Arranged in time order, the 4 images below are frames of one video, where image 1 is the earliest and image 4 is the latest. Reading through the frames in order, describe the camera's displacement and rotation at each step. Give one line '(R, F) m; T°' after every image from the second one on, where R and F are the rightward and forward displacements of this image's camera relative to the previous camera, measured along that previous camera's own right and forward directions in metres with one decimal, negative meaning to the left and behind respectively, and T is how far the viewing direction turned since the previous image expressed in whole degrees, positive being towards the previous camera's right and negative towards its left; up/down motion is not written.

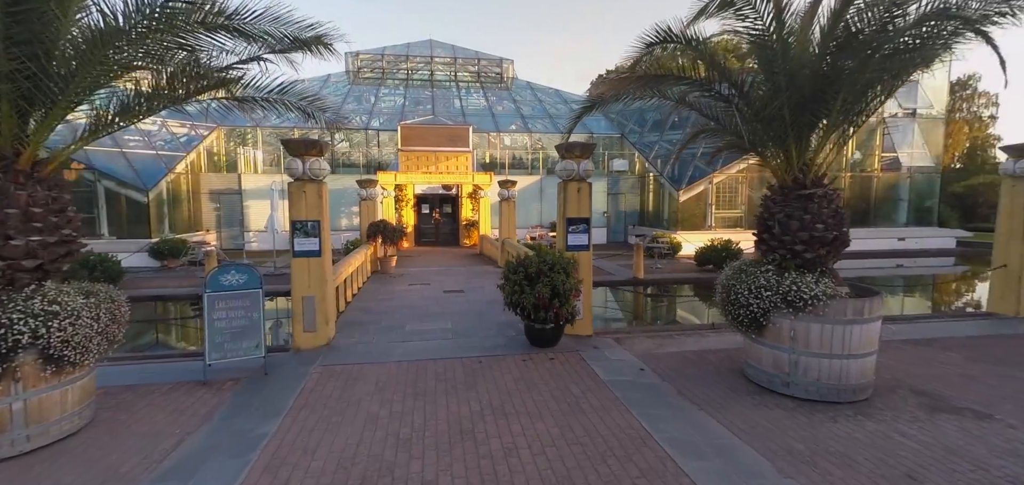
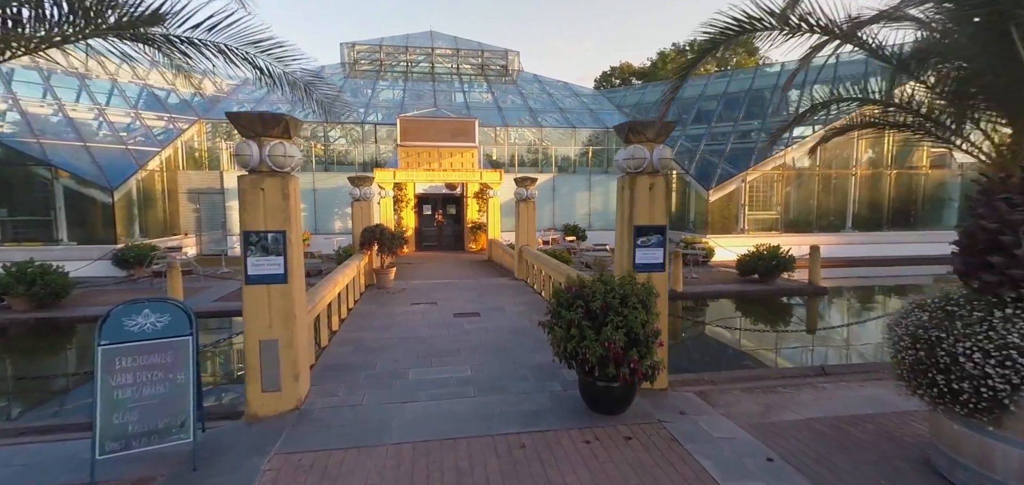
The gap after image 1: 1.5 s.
(-0.5, +1.8) m; 0°
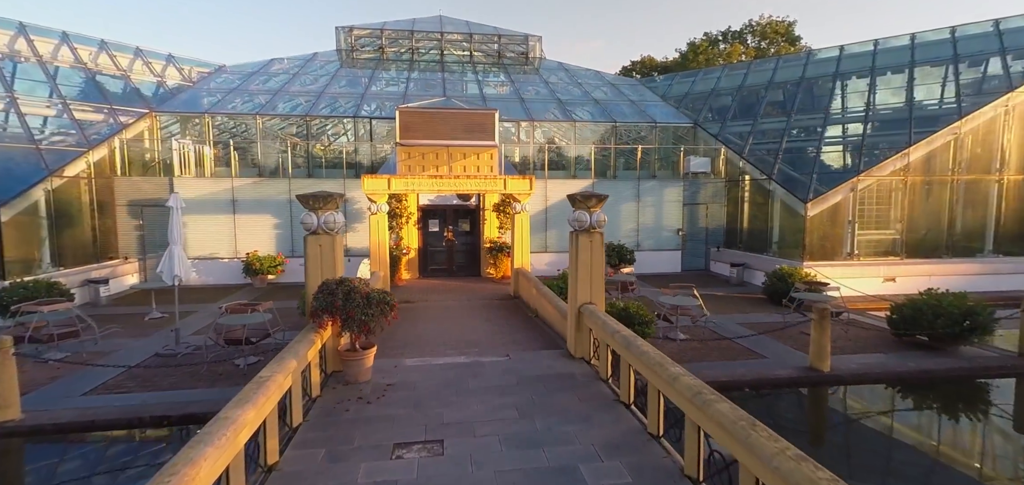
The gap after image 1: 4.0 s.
(-0.6, +4.0) m; -1°
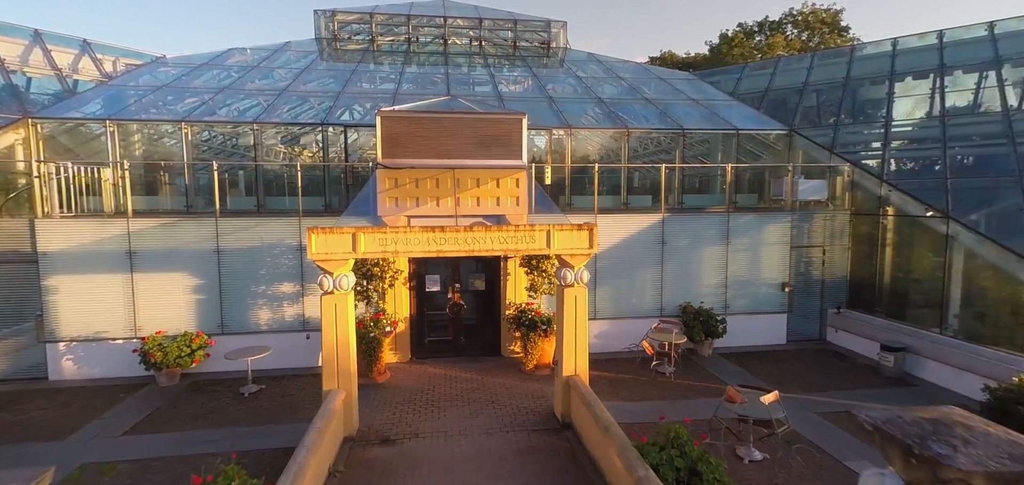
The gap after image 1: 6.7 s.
(-0.7, +4.8) m; -1°
